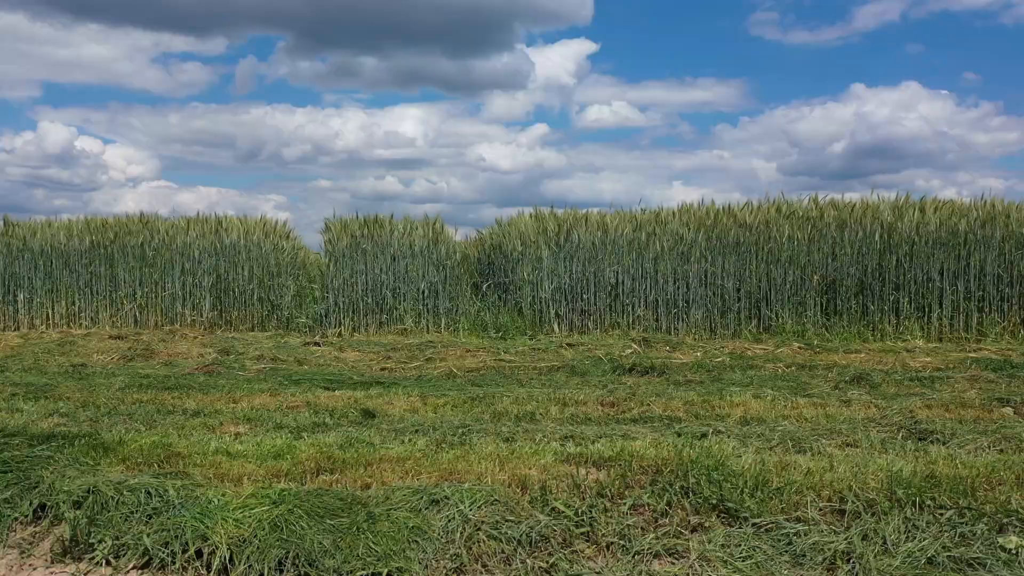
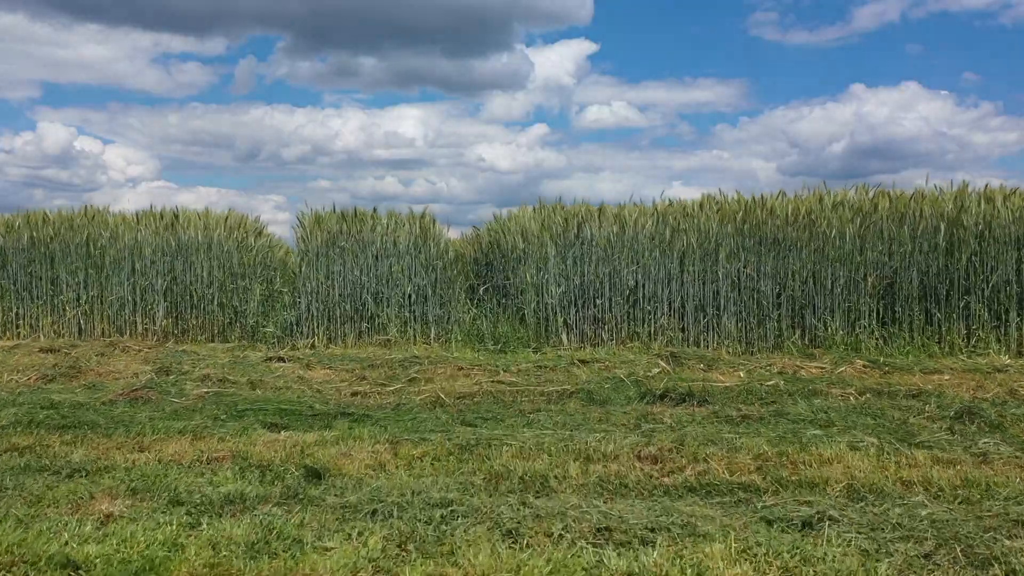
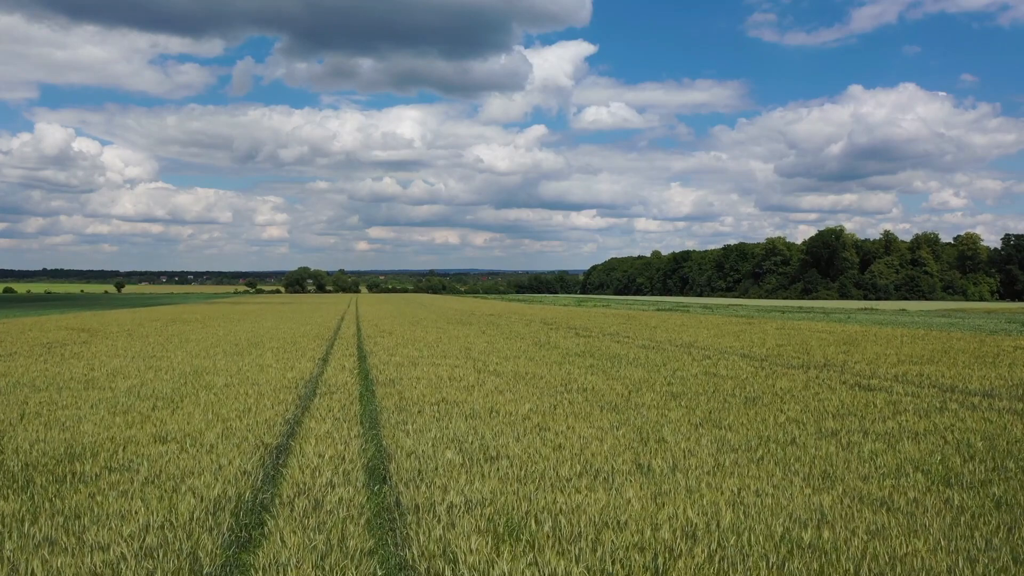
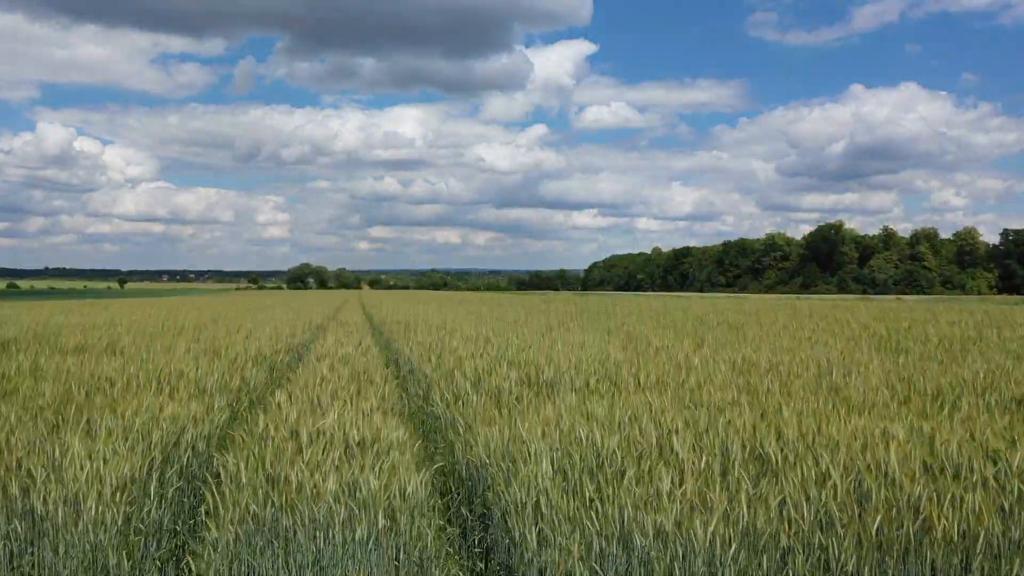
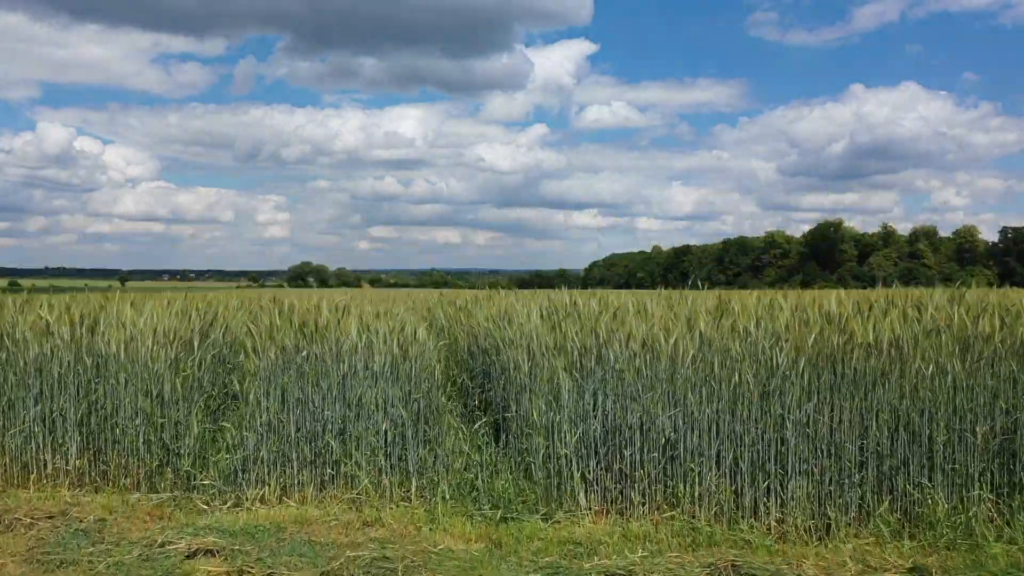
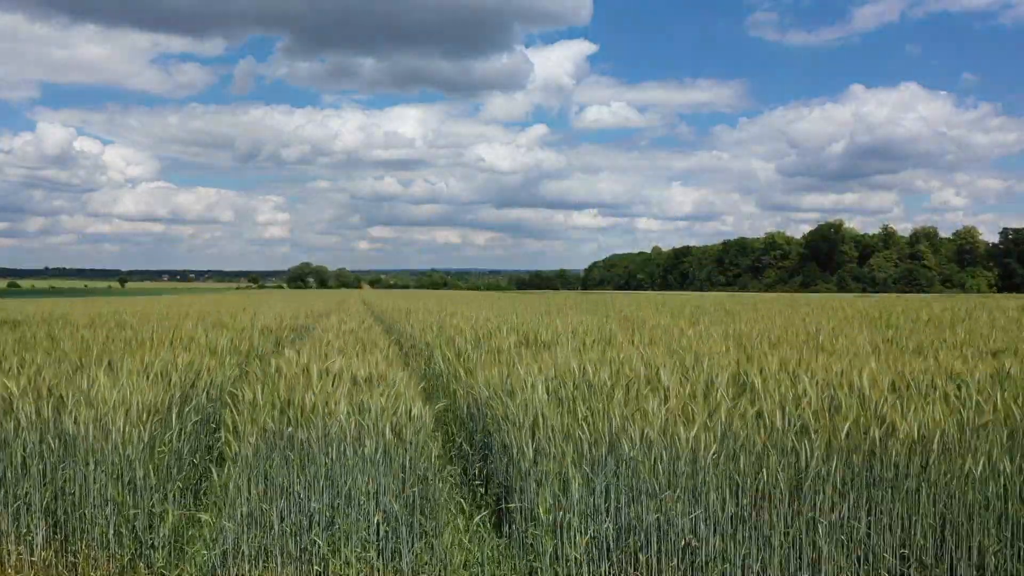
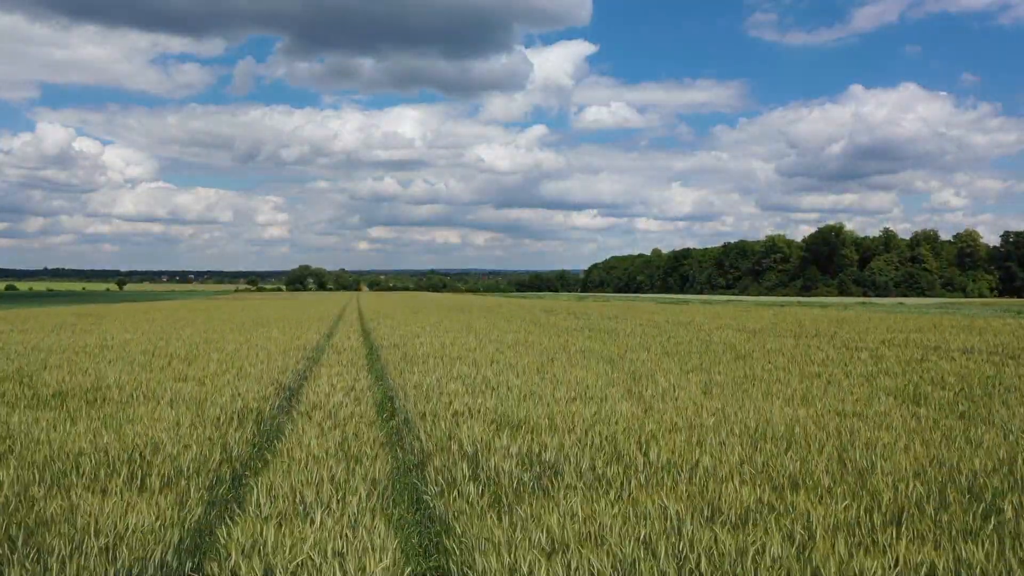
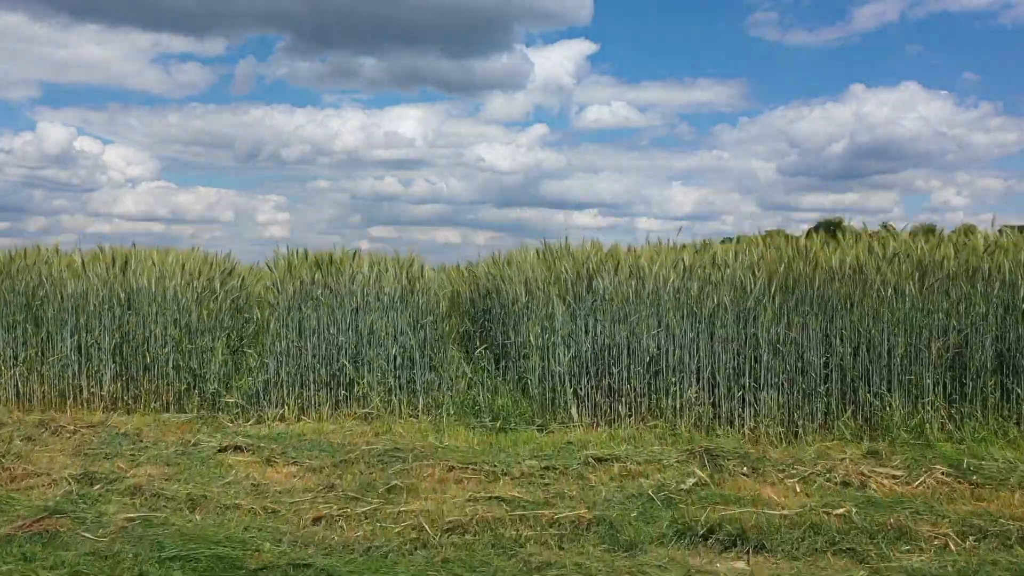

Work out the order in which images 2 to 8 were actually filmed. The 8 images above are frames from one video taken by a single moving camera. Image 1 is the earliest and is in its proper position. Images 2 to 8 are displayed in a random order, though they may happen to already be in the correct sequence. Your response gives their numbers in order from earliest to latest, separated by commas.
2, 8, 5, 6, 4, 7, 3
